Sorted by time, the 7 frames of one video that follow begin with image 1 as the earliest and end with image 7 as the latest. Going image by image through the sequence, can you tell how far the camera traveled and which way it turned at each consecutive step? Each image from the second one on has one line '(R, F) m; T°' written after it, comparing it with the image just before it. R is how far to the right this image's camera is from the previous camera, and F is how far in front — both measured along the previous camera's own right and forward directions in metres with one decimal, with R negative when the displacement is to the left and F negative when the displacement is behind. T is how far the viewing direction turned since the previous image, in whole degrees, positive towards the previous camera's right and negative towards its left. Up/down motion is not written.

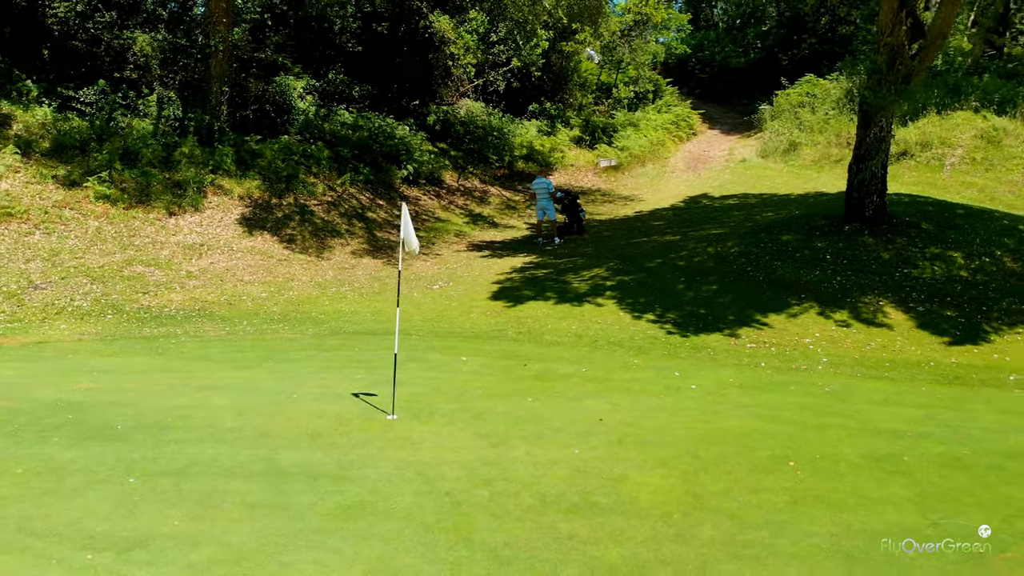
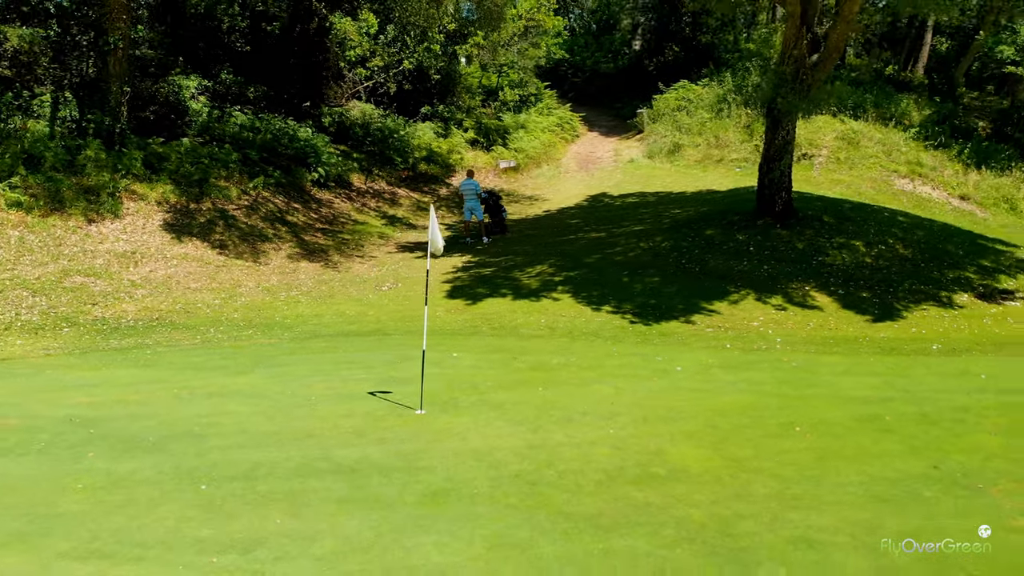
(-1.8, -0.3) m; +11°
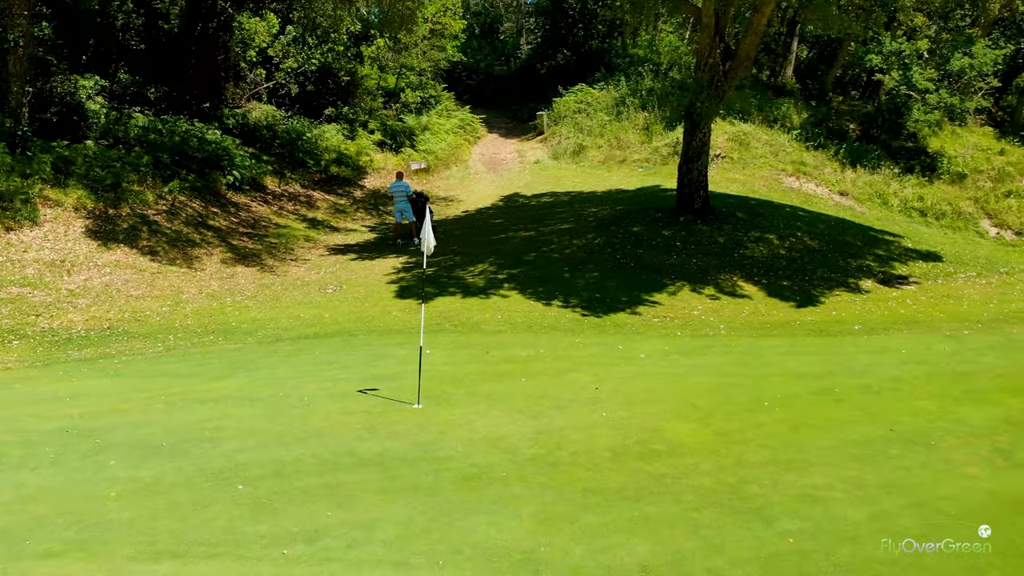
(-1.3, -0.4) m; +9°
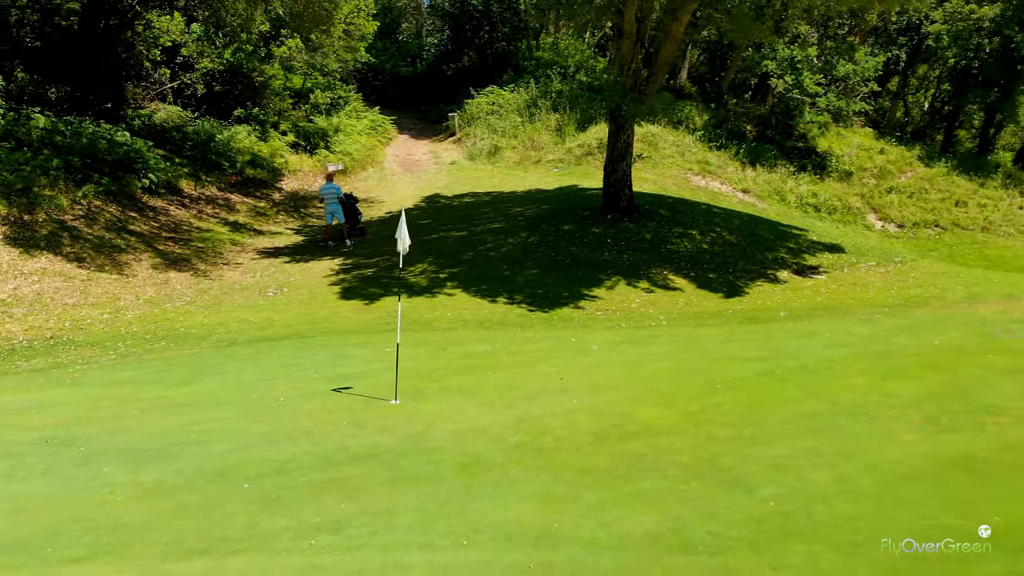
(-0.9, -0.3) m; +7°
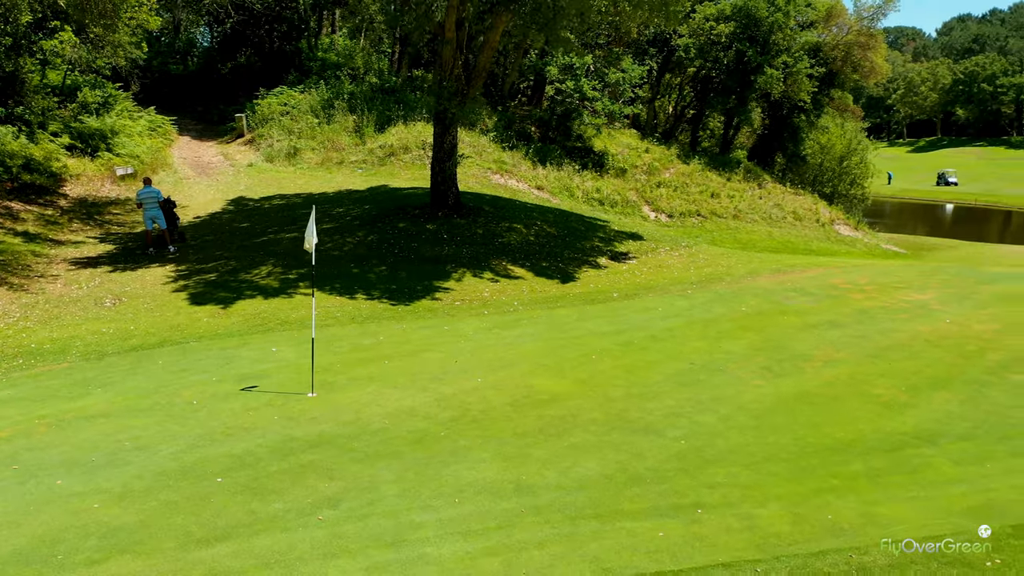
(-1.7, -0.6) m; +17°
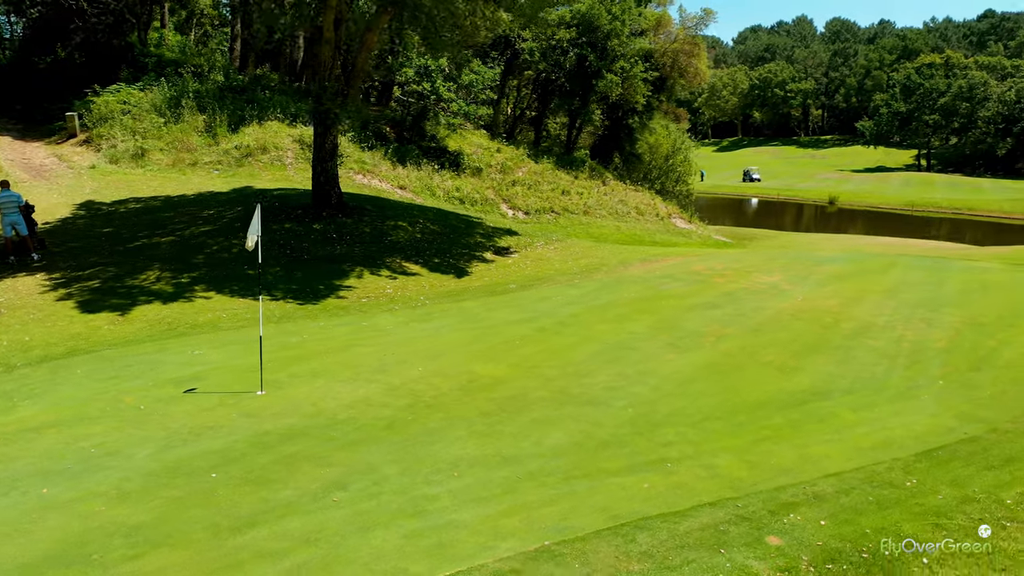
(-1.4, -0.5) m; +12°
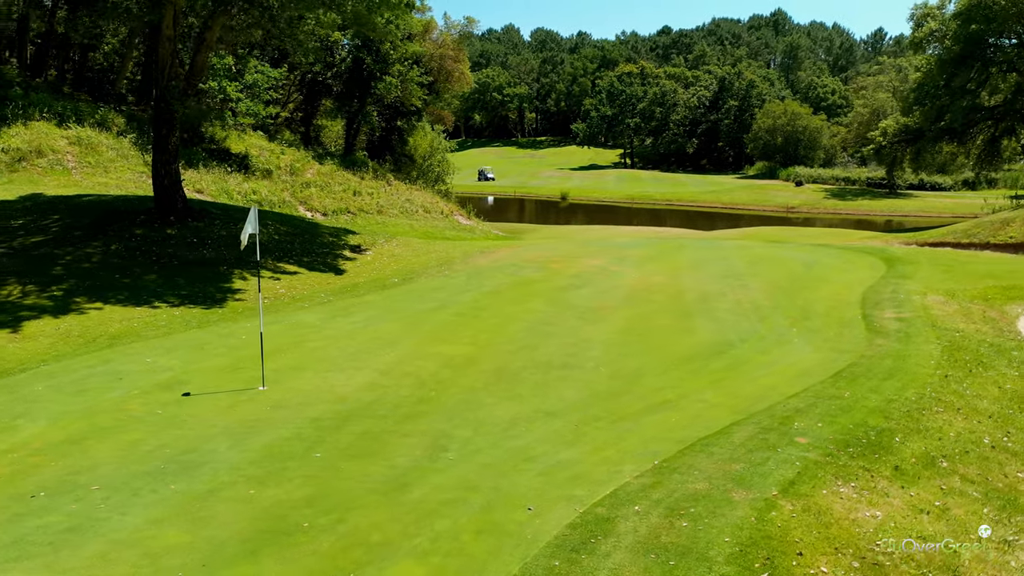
(-3.3, -0.6) m; +19°
